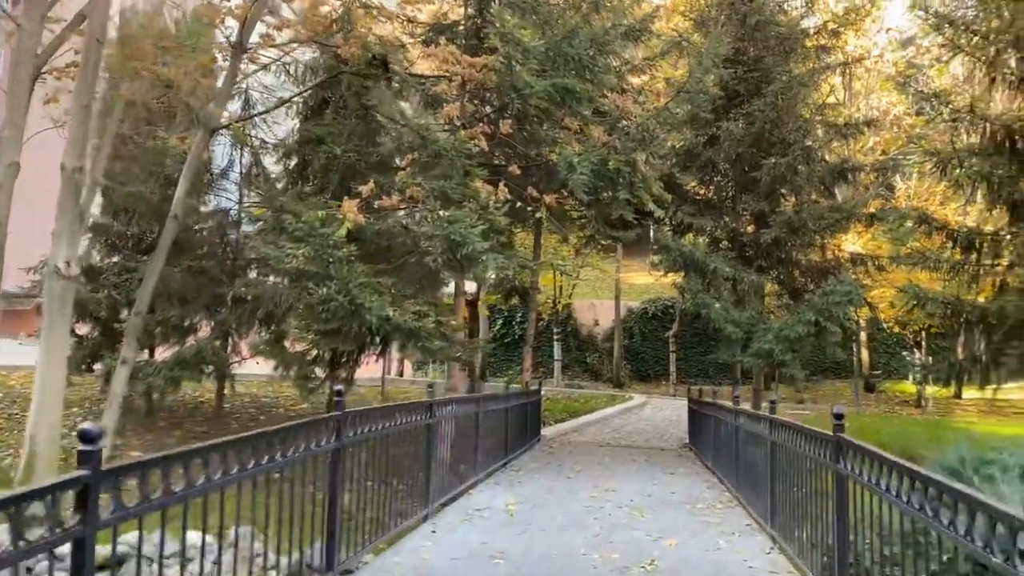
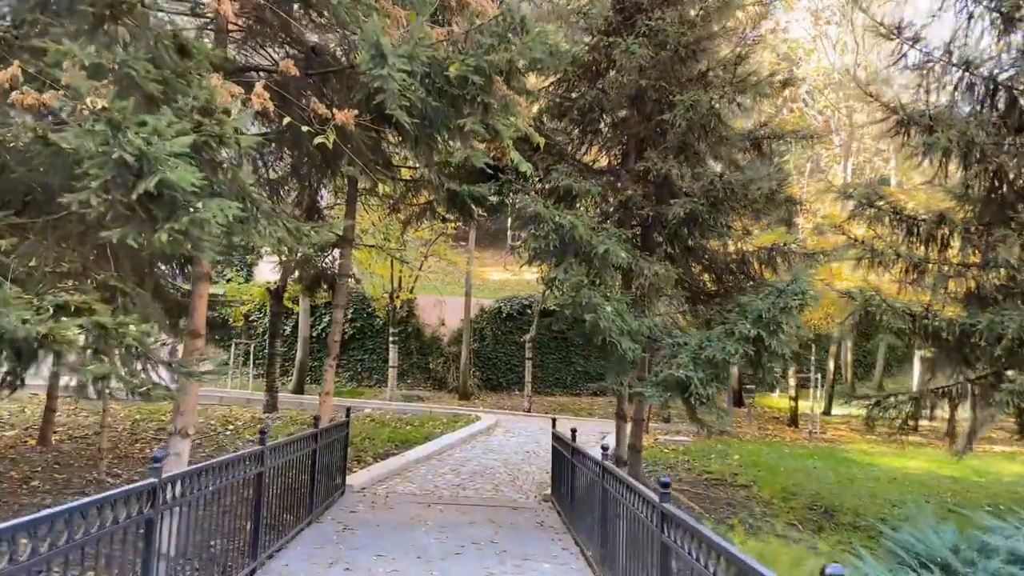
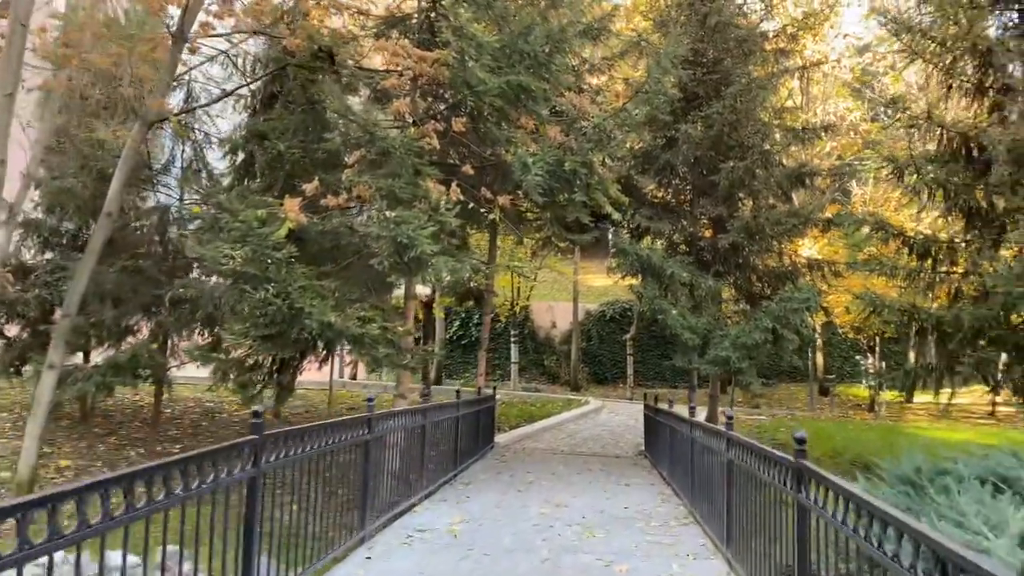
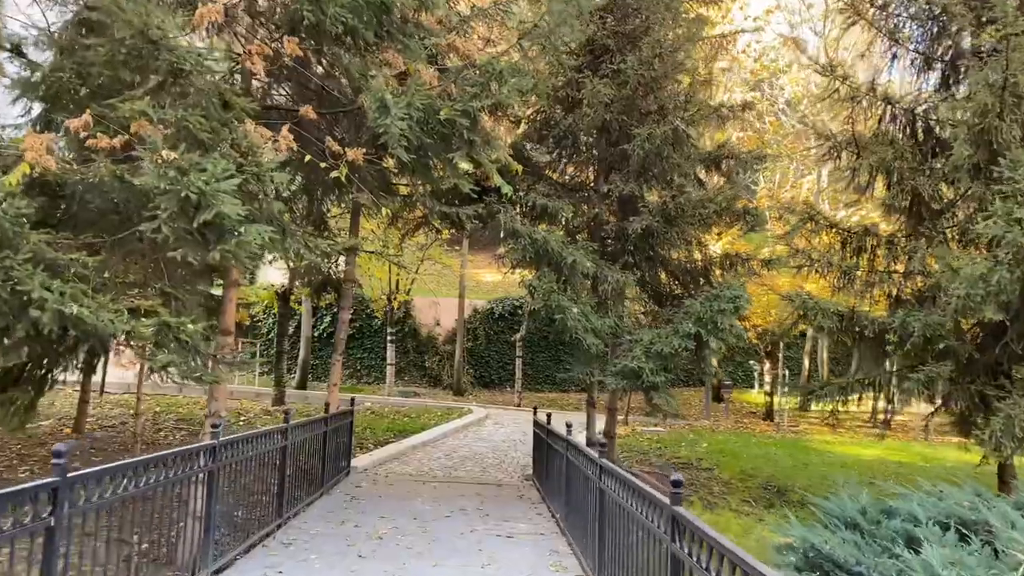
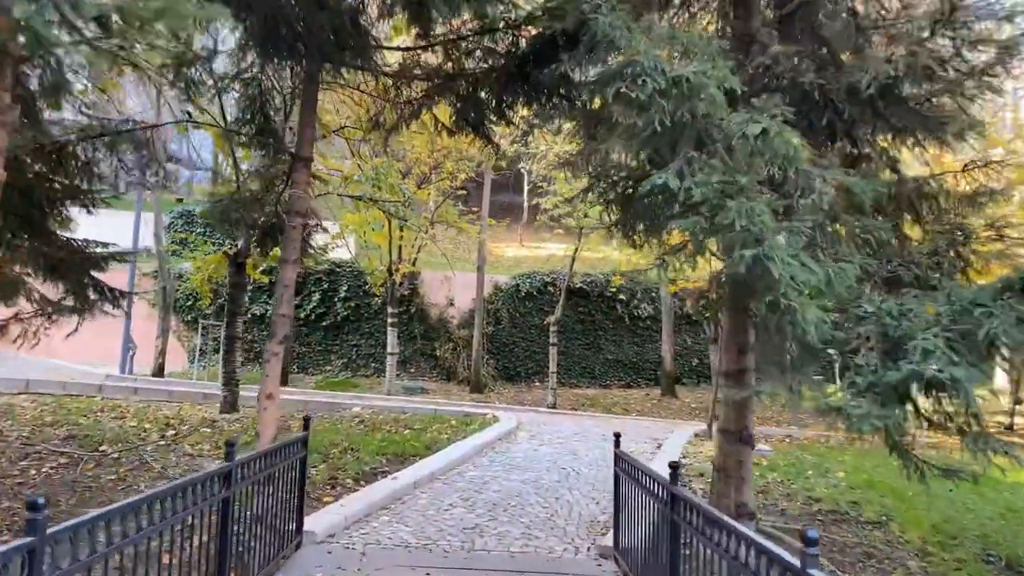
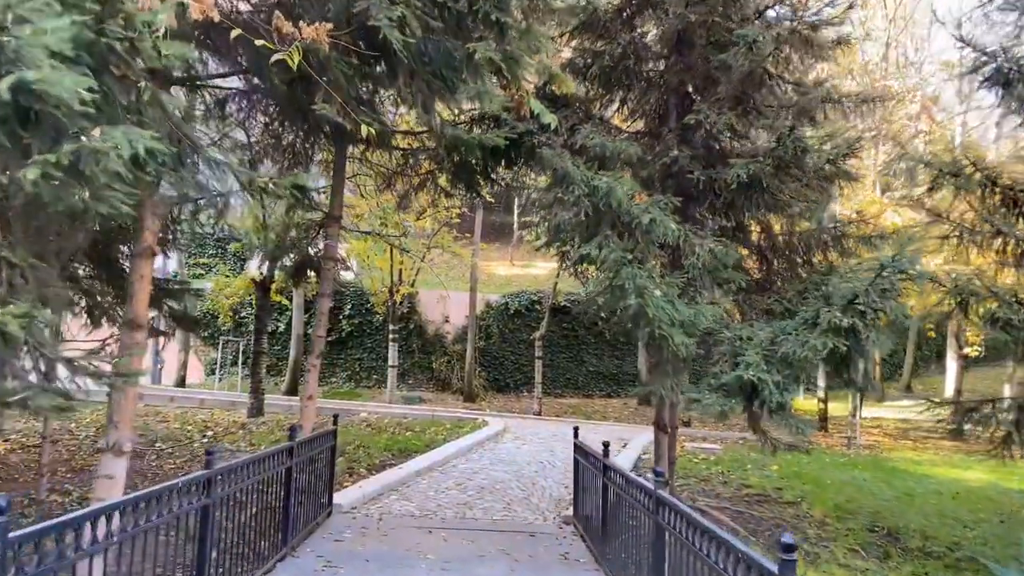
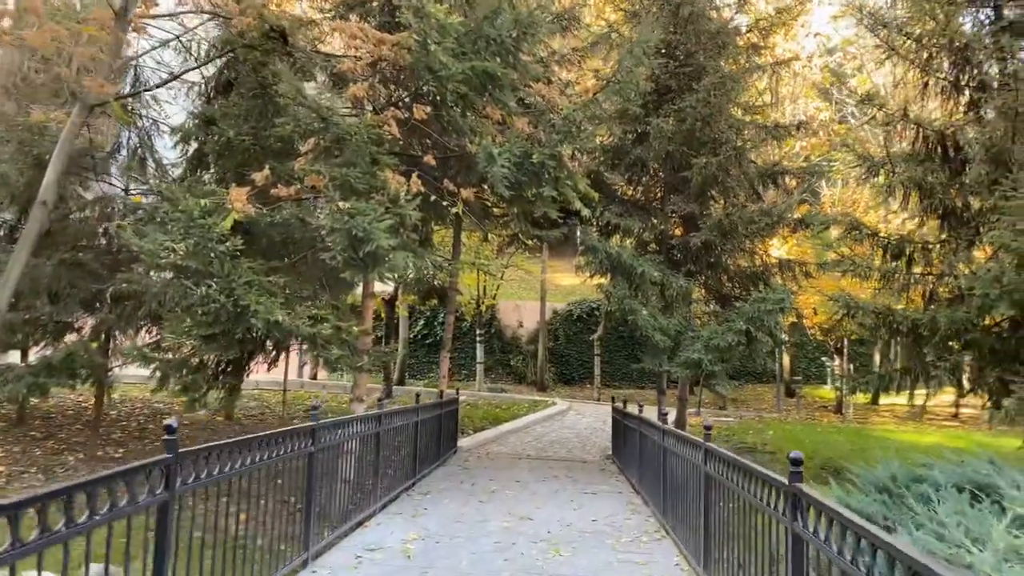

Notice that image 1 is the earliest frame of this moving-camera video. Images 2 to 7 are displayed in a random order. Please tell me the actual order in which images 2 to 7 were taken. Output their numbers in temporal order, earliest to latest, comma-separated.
3, 7, 4, 2, 6, 5
